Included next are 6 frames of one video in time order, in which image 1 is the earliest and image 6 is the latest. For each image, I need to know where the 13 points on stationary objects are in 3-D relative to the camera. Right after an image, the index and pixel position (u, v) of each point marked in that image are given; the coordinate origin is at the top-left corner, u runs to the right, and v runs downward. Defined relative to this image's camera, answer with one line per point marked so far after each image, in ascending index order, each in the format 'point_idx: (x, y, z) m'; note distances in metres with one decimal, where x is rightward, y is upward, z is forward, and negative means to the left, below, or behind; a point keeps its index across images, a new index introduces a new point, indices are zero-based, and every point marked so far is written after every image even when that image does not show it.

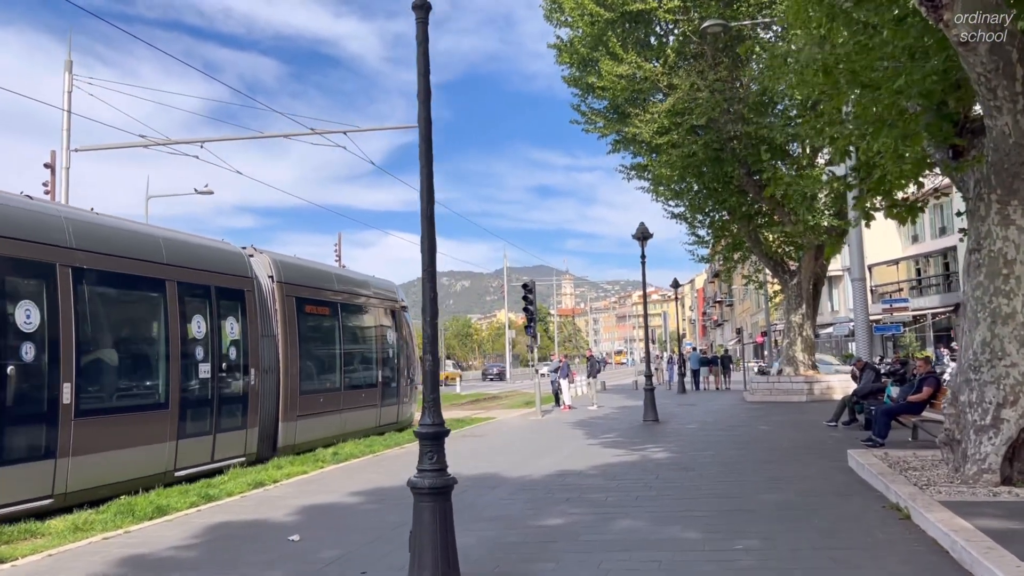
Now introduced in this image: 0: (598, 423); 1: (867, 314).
0: (+1.8, -2.9, +18.1) m
1: (+7.3, -0.5, +17.2) m
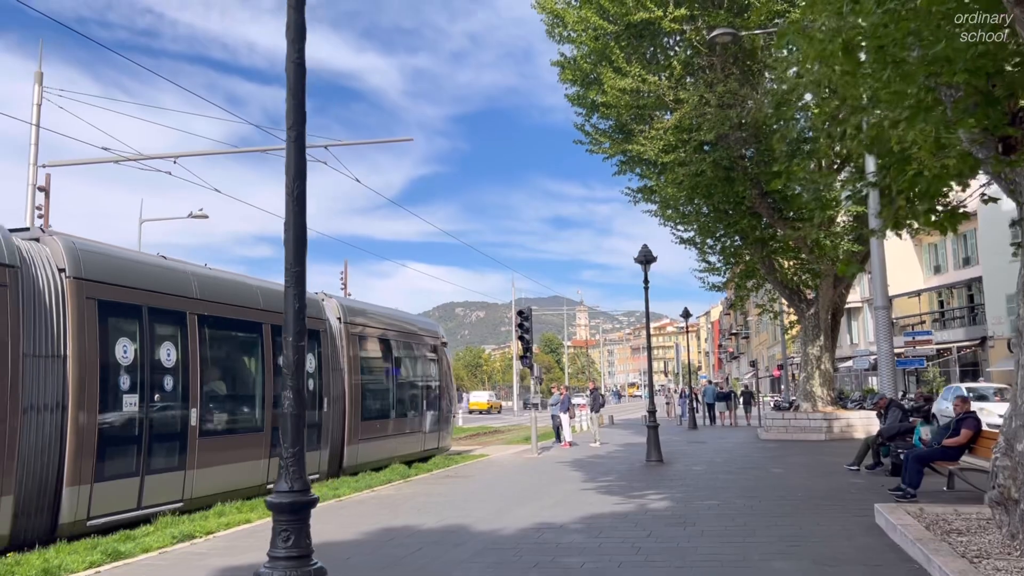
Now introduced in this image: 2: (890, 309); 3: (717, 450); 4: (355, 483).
0: (+1.7, -3.5, +16.6) m
1: (+7.2, -1.1, +15.8) m
2: (+7.2, -0.4, +16.0) m
3: (+4.7, -3.7, +19.1) m
4: (-2.4, -3.1, +13.2) m
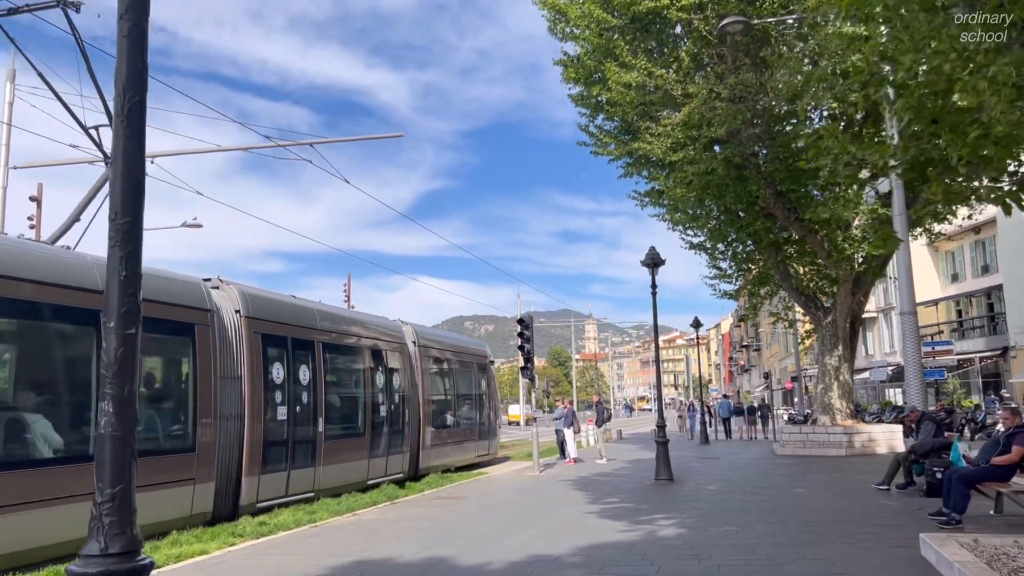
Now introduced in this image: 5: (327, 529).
0: (+1.6, -3.6, +15.5) m
1: (+7.1, -1.1, +14.6) m
2: (+7.2, -0.5, +14.8) m
3: (+4.7, -3.8, +17.9) m
4: (-2.5, -3.2, +12.1) m
5: (-2.3, -3.0, +10.3) m
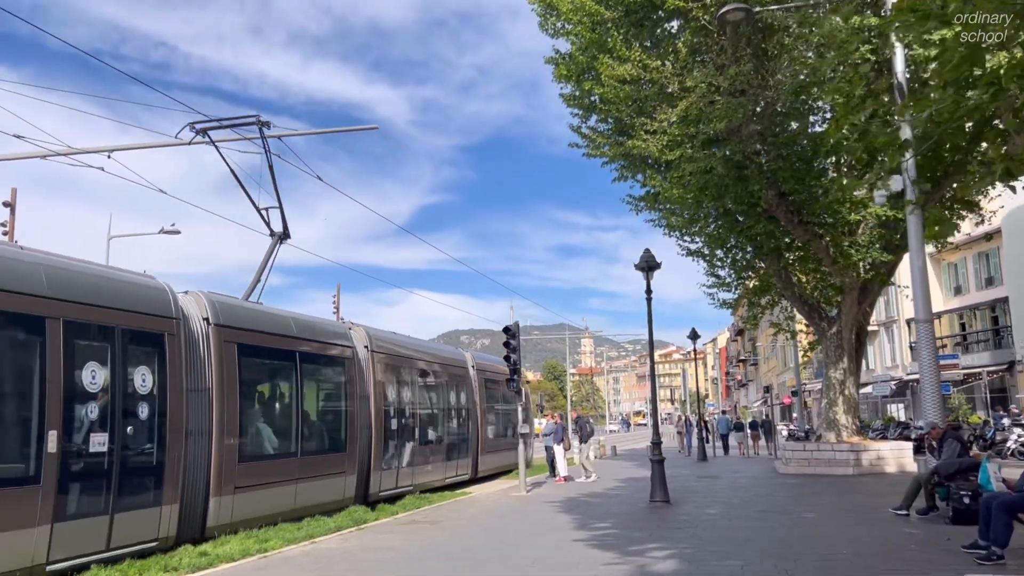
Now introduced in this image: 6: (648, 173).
0: (+1.4, -3.7, +14.3) m
1: (+6.8, -1.2, +13.4) m
2: (+6.9, -0.6, +13.7) m
3: (+4.4, -4.0, +16.7) m
4: (-2.8, -3.2, +10.9) m
5: (-2.6, -3.0, +9.1) m
6: (+3.2, +2.7, +19.5) m
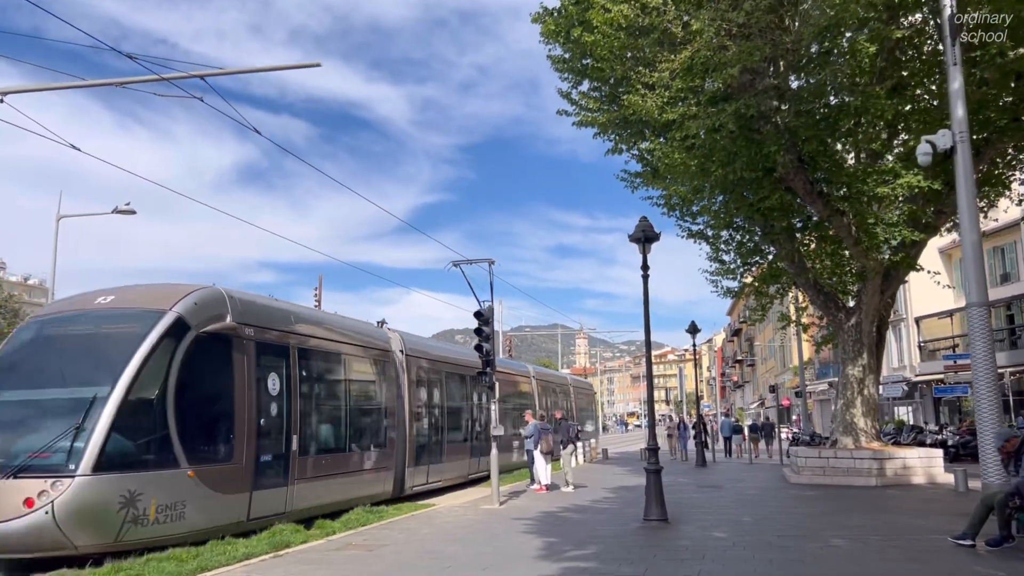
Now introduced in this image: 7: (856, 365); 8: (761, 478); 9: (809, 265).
0: (+0.9, -3.3, +11.9) m
1: (+6.4, -0.9, +11.0) m
2: (+6.5, -0.2, +11.3) m
3: (+3.9, -3.6, +14.3) m
4: (-3.2, -2.8, +8.5) m
5: (-3.0, -2.6, +6.7) m
6: (+2.8, +3.1, +17.1) m
7: (+7.5, -1.7, +18.1) m
8: (+5.9, -4.5, +19.7) m
9: (+6.7, +0.5, +19.0) m
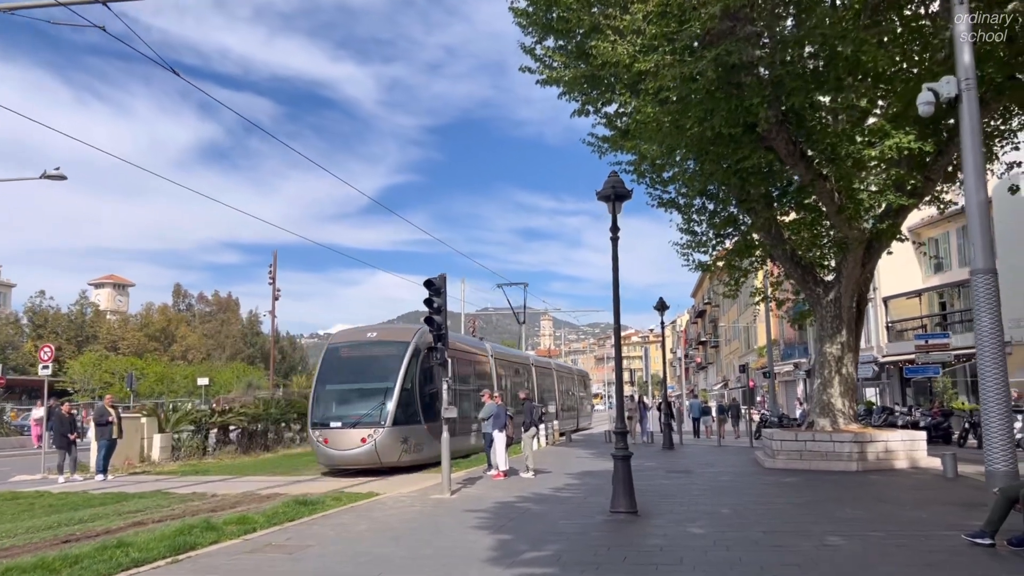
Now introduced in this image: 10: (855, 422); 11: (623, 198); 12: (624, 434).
0: (+0.2, -2.8, +10.5) m
1: (+5.8, -0.5, +9.9) m
2: (+5.9, +0.2, +10.1) m
3: (+3.1, -3.1, +13.1) m
4: (-3.7, -2.4, +7.0) m
5: (-3.4, -2.2, +5.2) m
6: (+2.0, +3.6, +15.7) m
7: (+6.6, -1.1, +17.0) m
8: (+4.9, -3.8, +18.6) m
9: (+5.9, +1.1, +17.8) m
10: (+7.0, -2.7, +16.9) m
11: (+1.4, +1.2, +10.7) m
12: (+1.5, -2.0, +11.3) m
